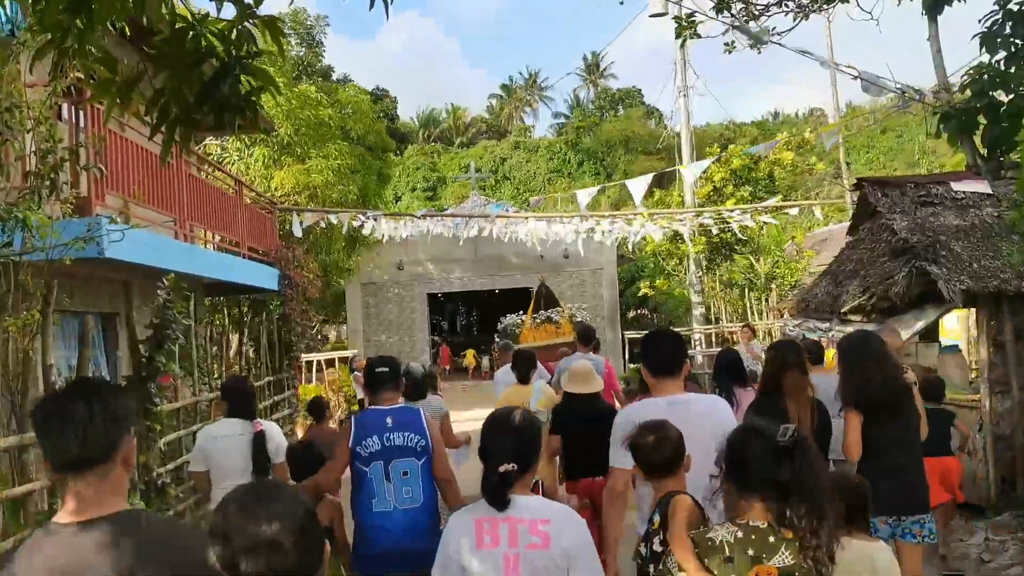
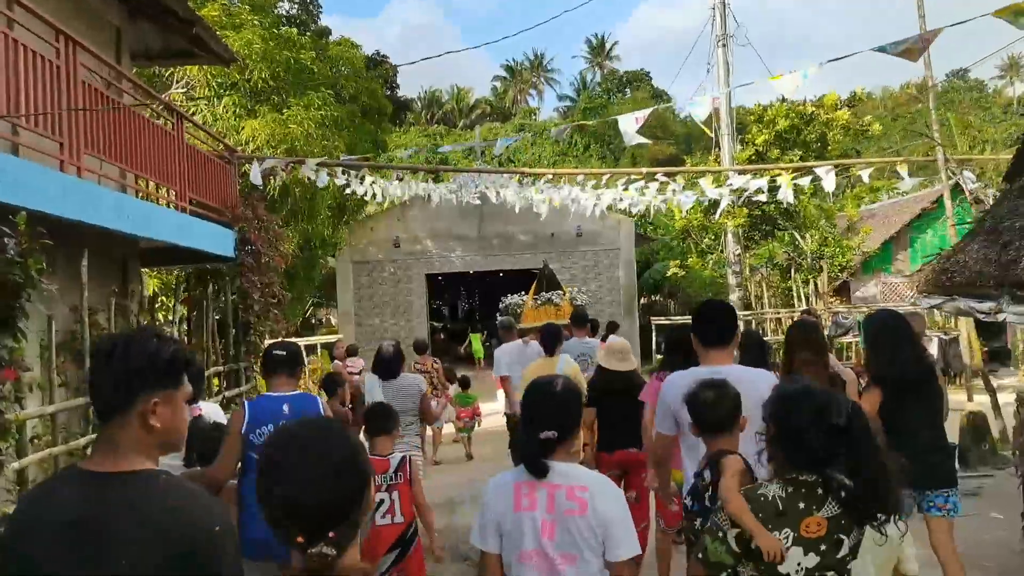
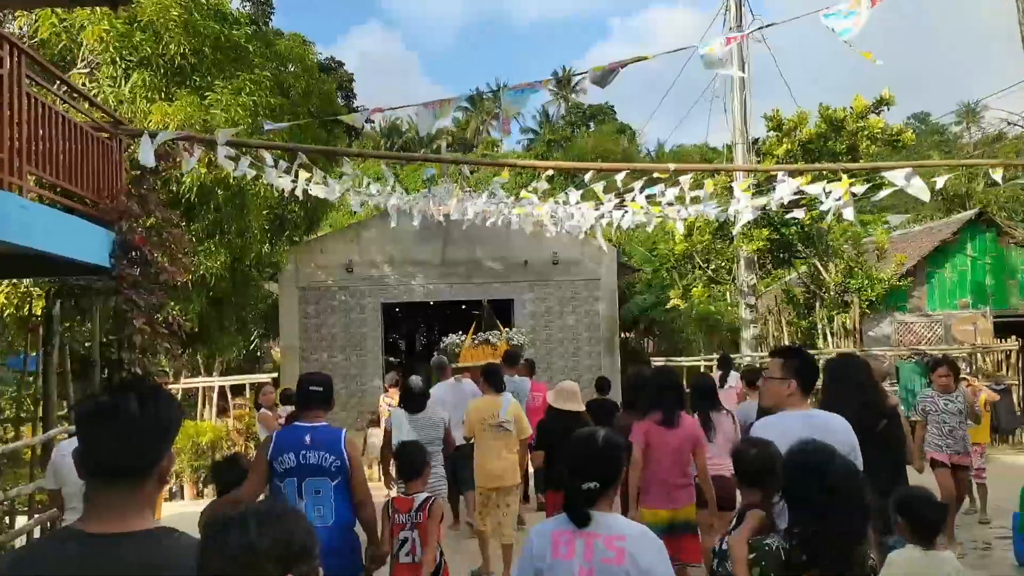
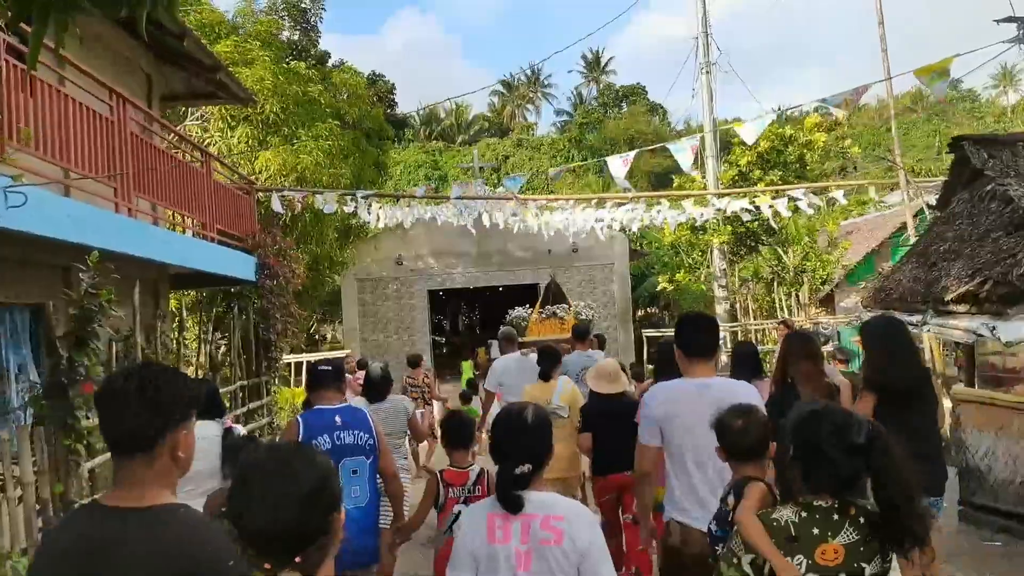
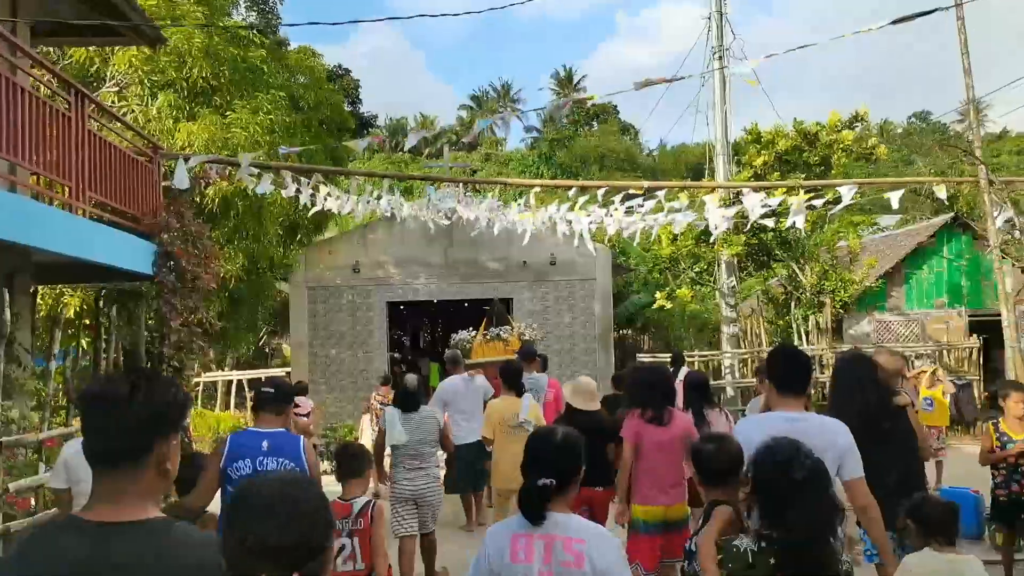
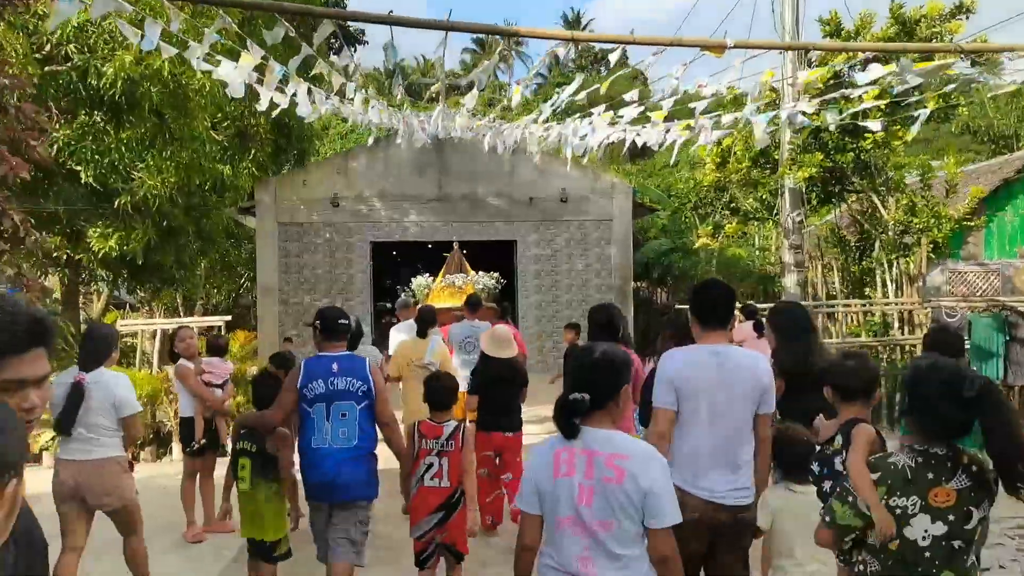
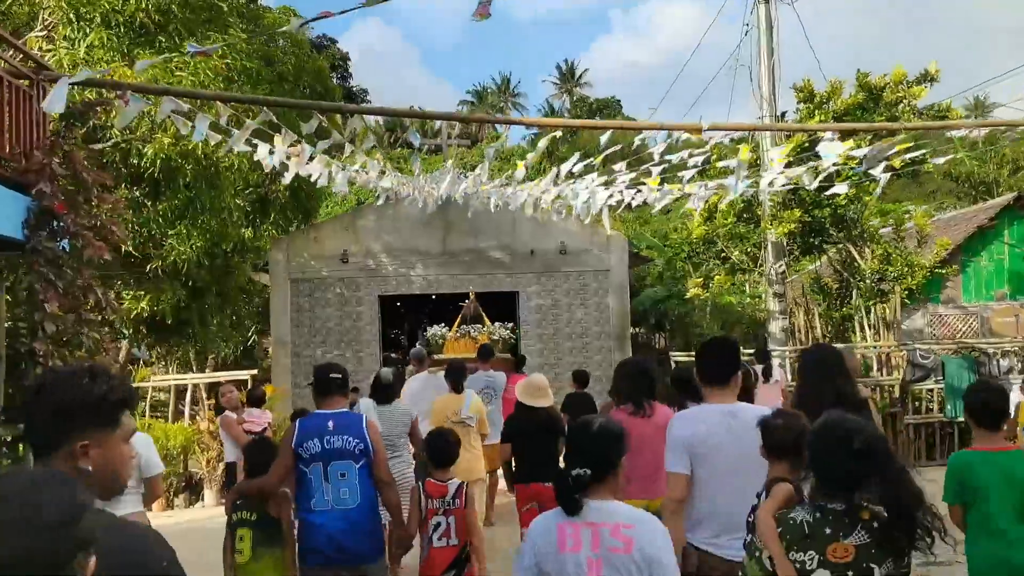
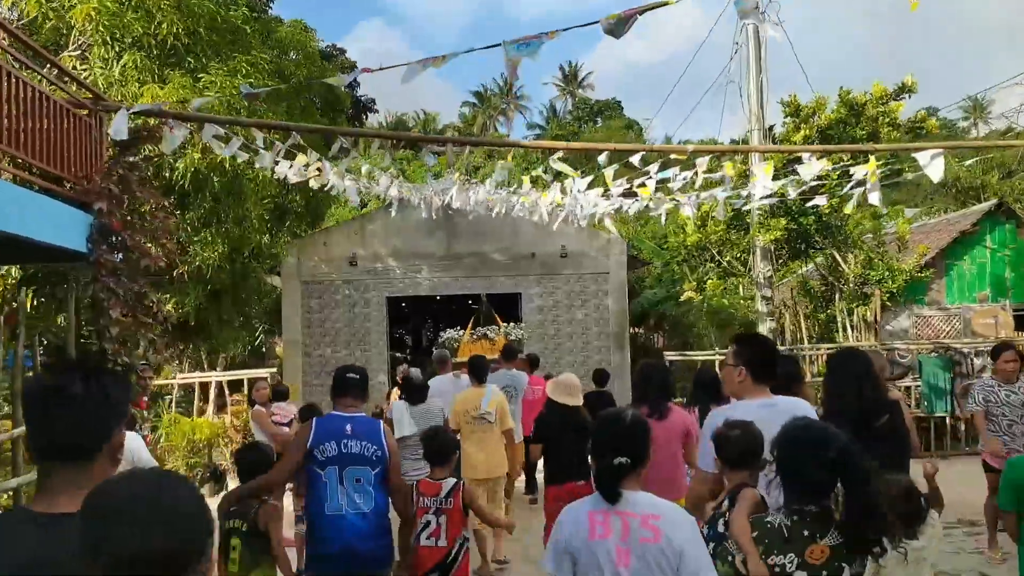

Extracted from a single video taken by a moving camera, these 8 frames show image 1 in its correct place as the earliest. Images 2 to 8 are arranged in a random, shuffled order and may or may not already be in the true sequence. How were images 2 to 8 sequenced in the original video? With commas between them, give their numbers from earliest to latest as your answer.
4, 2, 5, 3, 8, 7, 6
